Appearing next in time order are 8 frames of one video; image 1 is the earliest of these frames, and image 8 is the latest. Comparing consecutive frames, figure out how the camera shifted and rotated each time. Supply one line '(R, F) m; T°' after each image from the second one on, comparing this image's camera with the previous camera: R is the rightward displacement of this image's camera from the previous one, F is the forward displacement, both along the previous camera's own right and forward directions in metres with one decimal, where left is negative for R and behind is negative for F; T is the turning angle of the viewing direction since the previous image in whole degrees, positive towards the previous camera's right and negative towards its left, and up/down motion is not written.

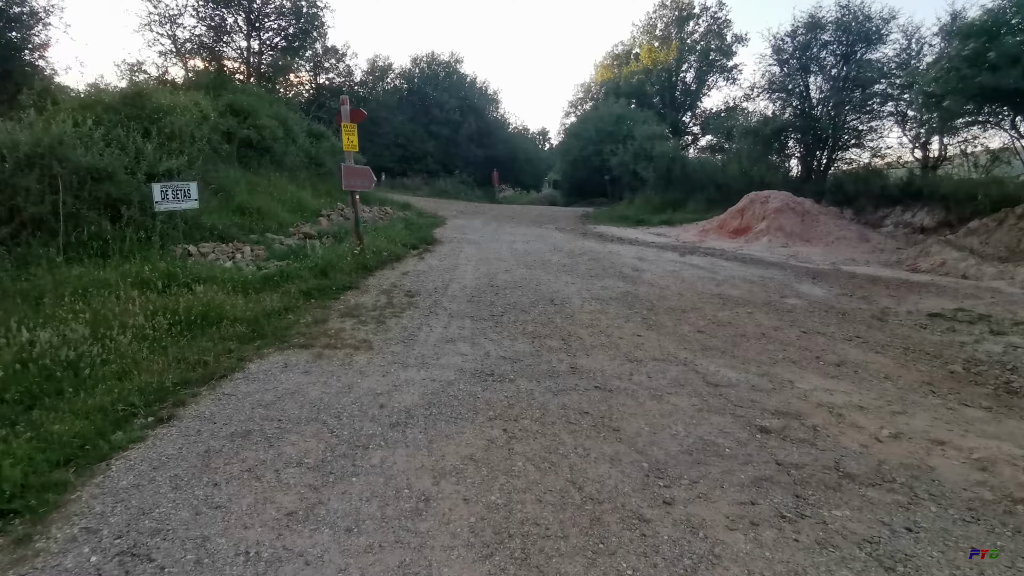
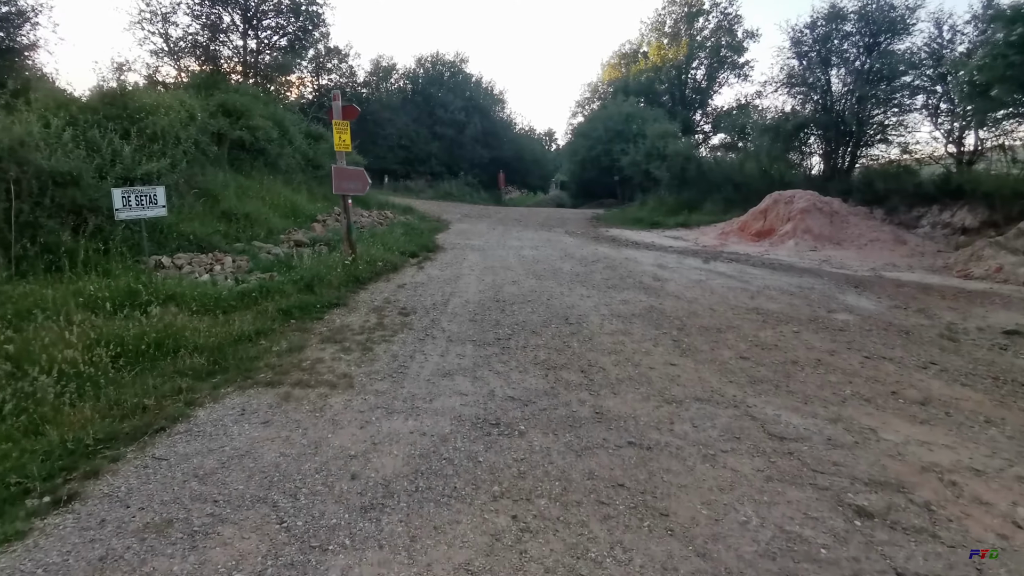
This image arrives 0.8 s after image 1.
(0.0, +1.0) m; -1°
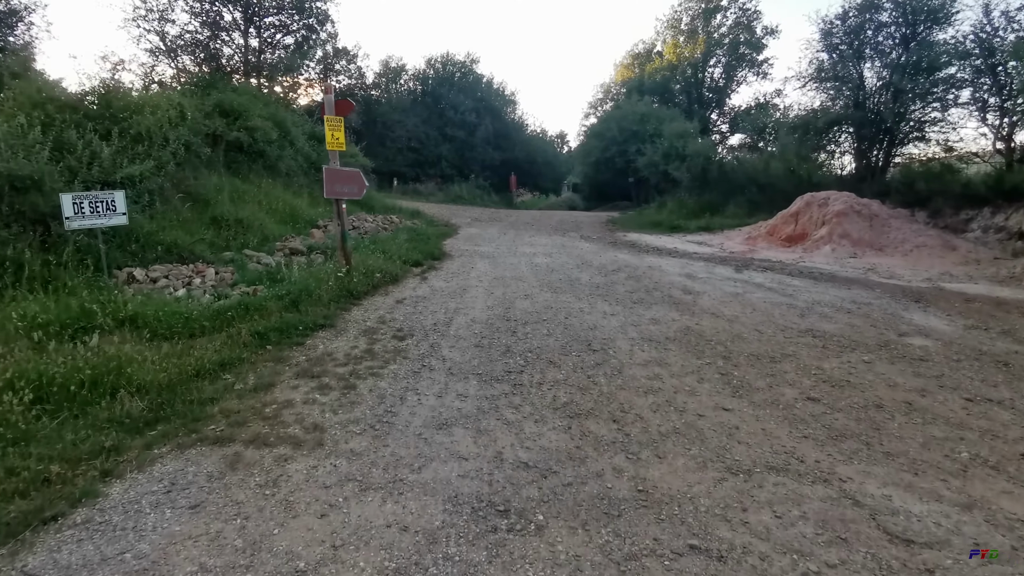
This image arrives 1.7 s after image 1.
(0.0, +1.0) m; -1°
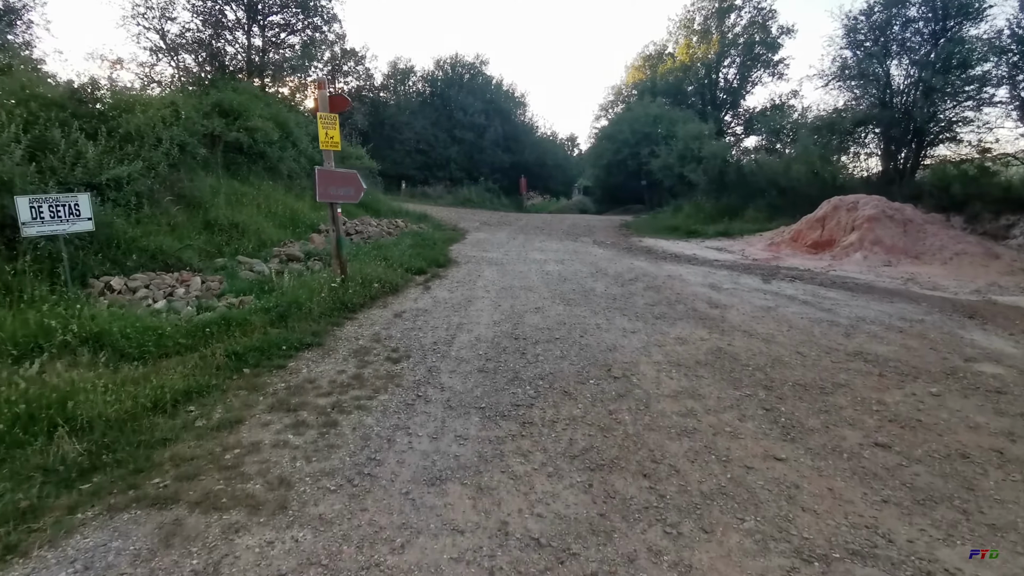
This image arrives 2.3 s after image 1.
(0.0, +0.7) m; -1°
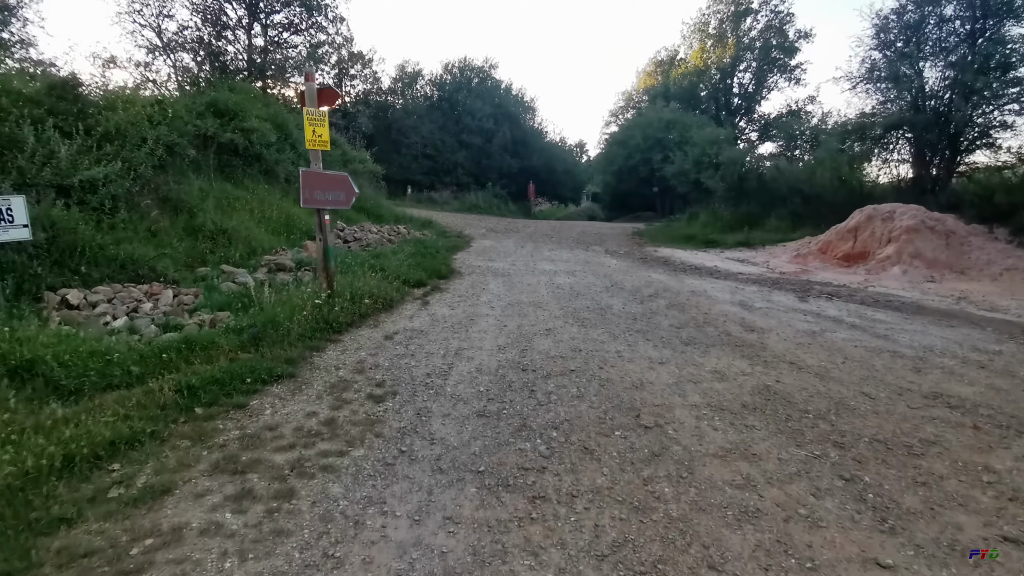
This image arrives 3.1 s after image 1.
(0.0, +0.9) m; -1°
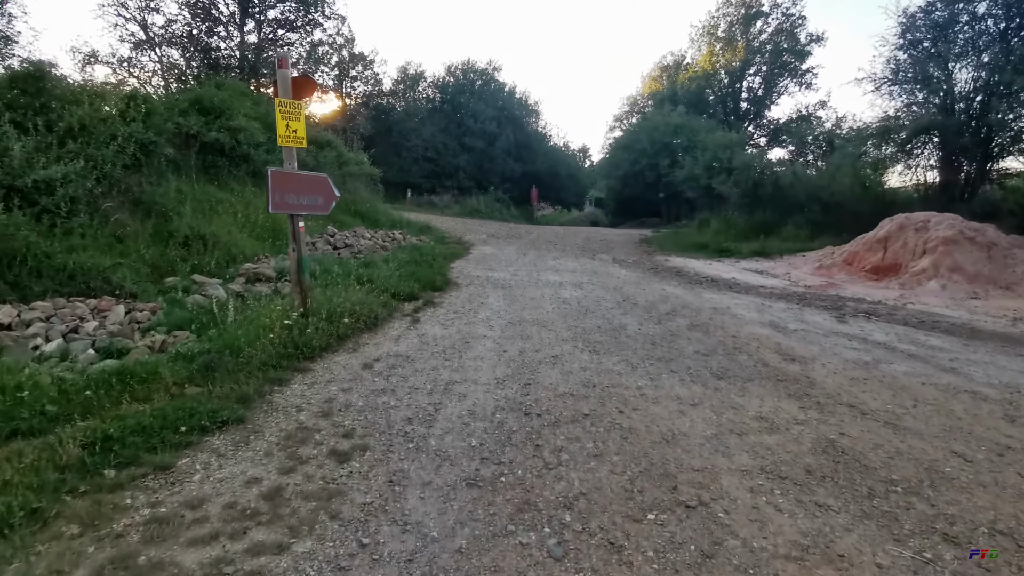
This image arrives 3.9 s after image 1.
(0.0, +0.9) m; 0°
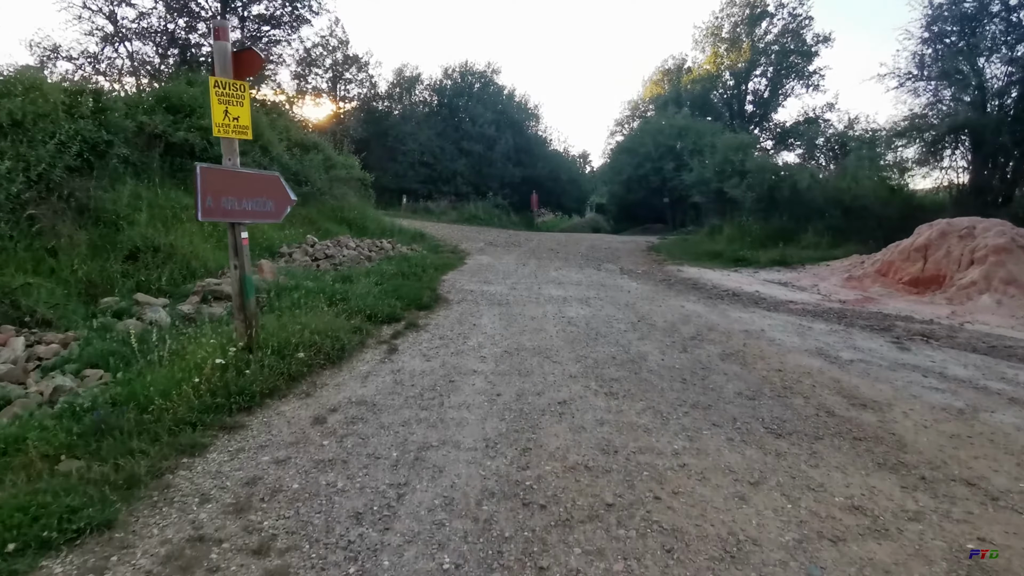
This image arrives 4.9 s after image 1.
(0.0, +1.2) m; 0°
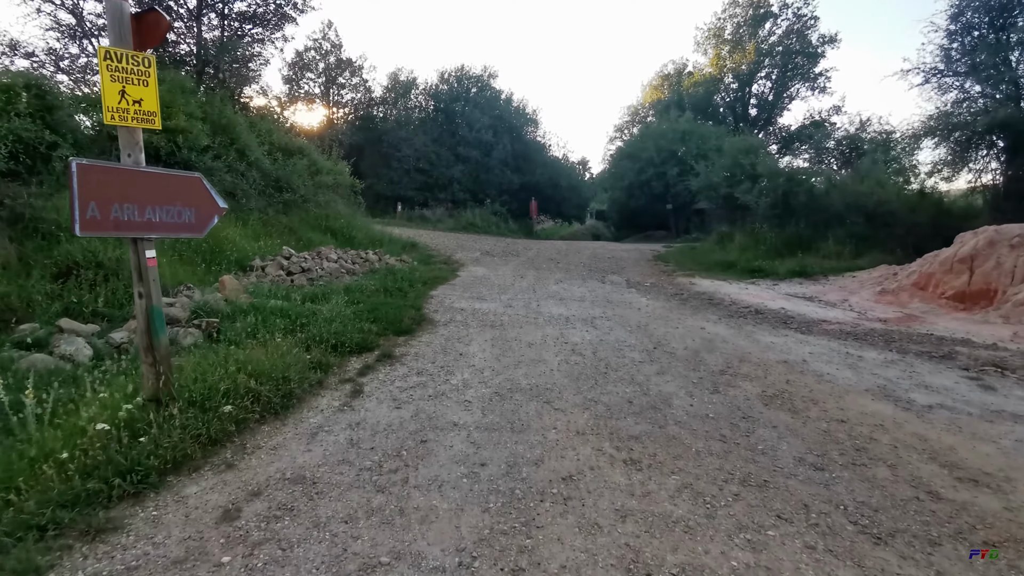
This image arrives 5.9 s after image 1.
(+0.1, +1.2) m; 0°
